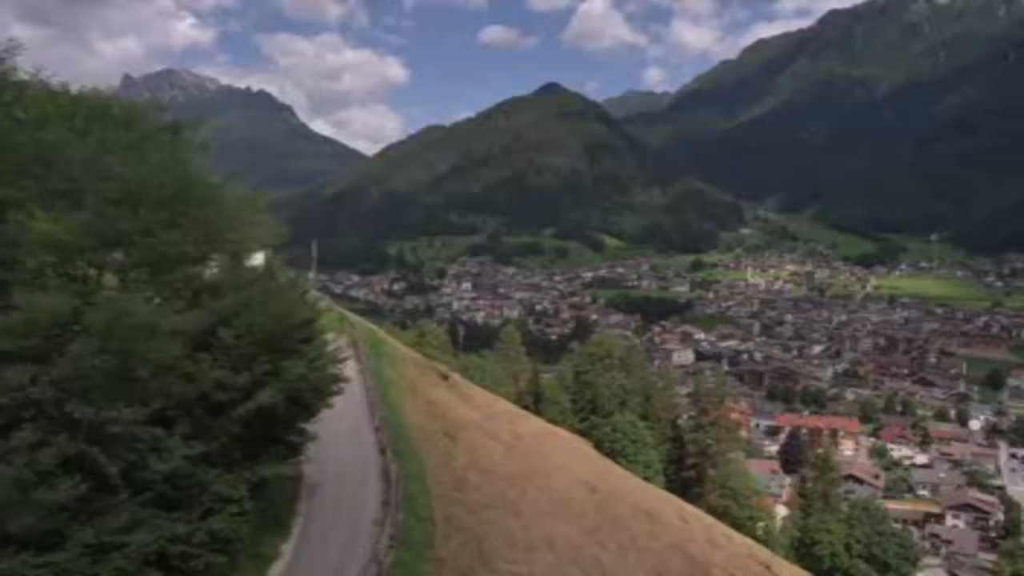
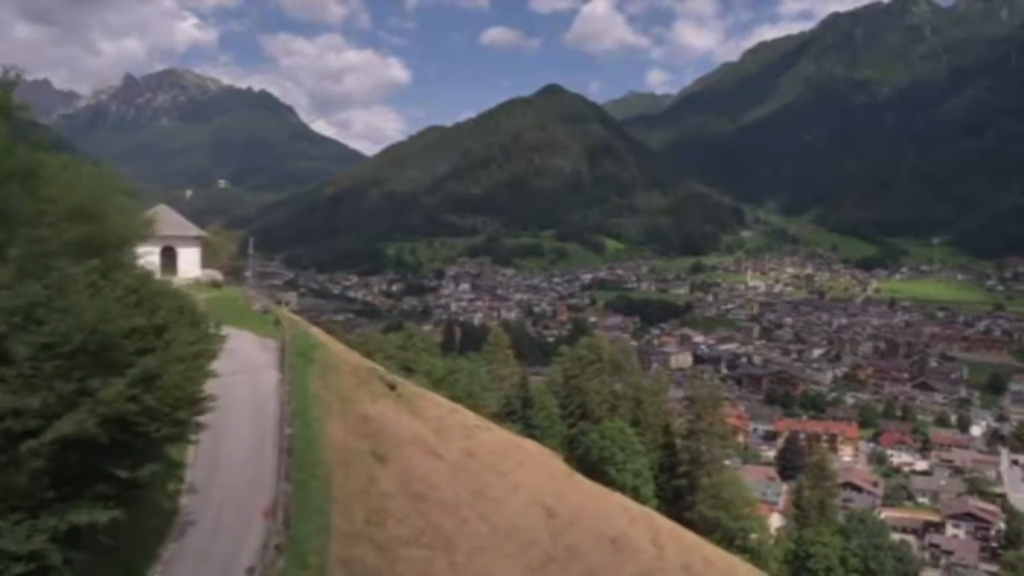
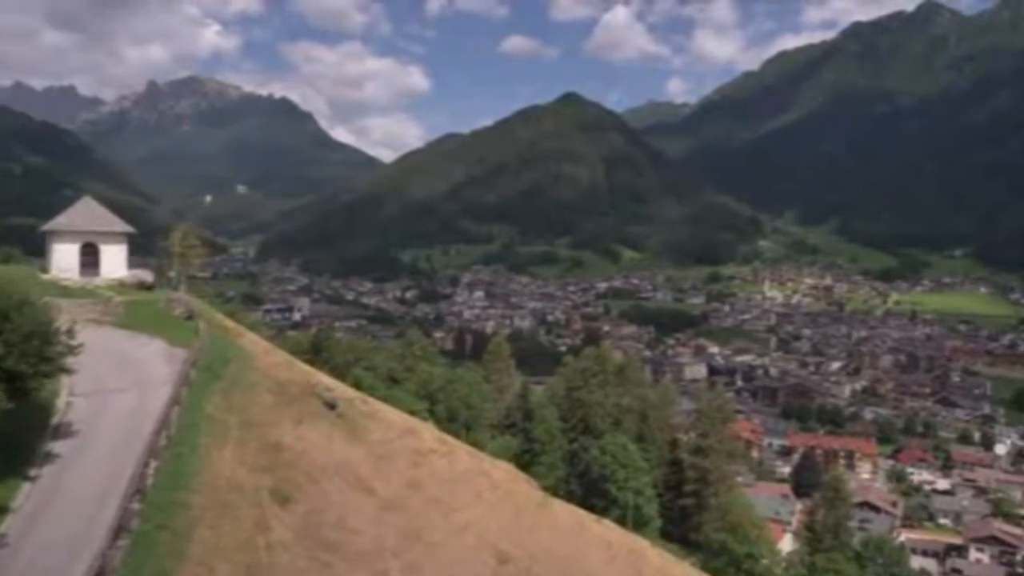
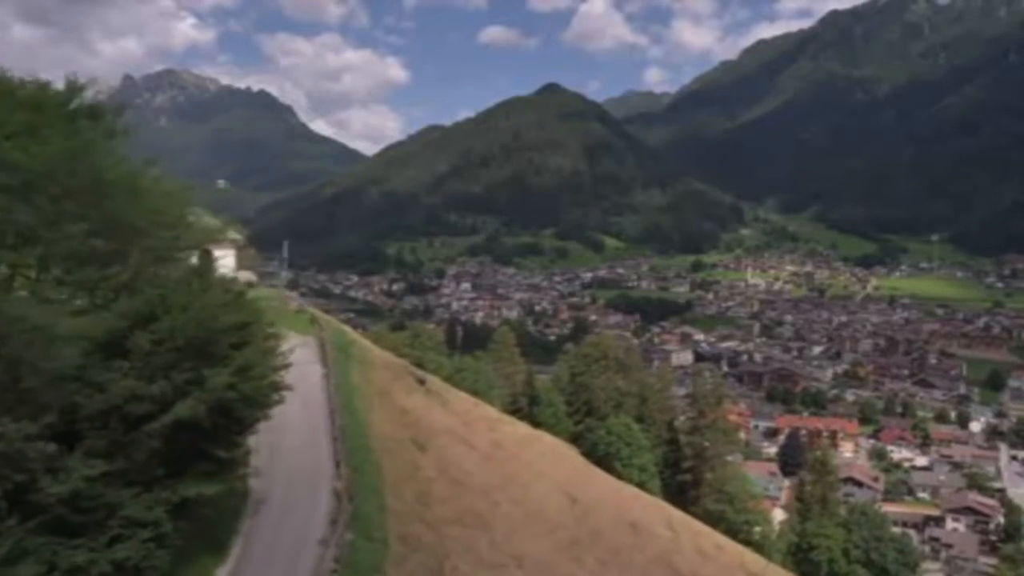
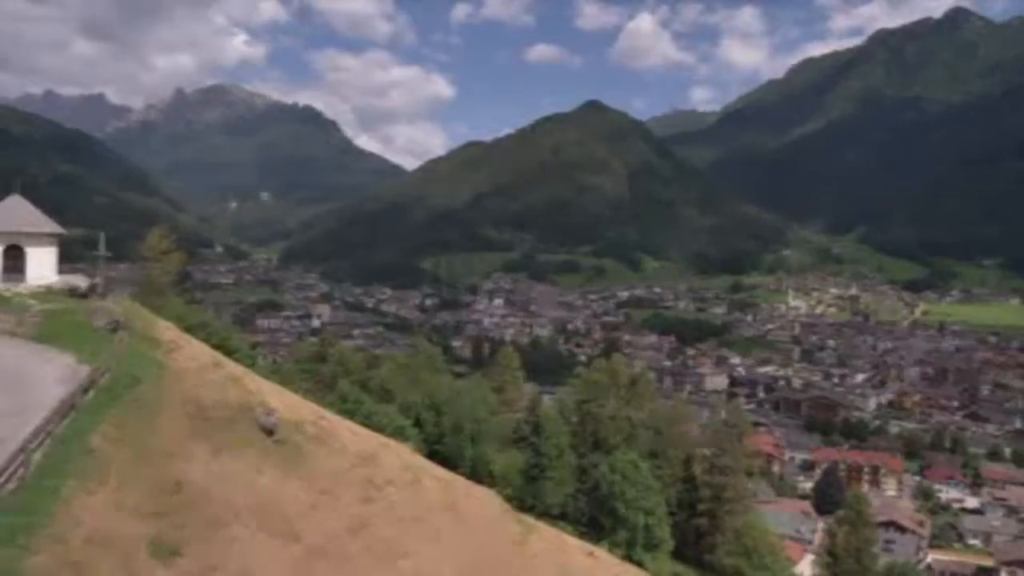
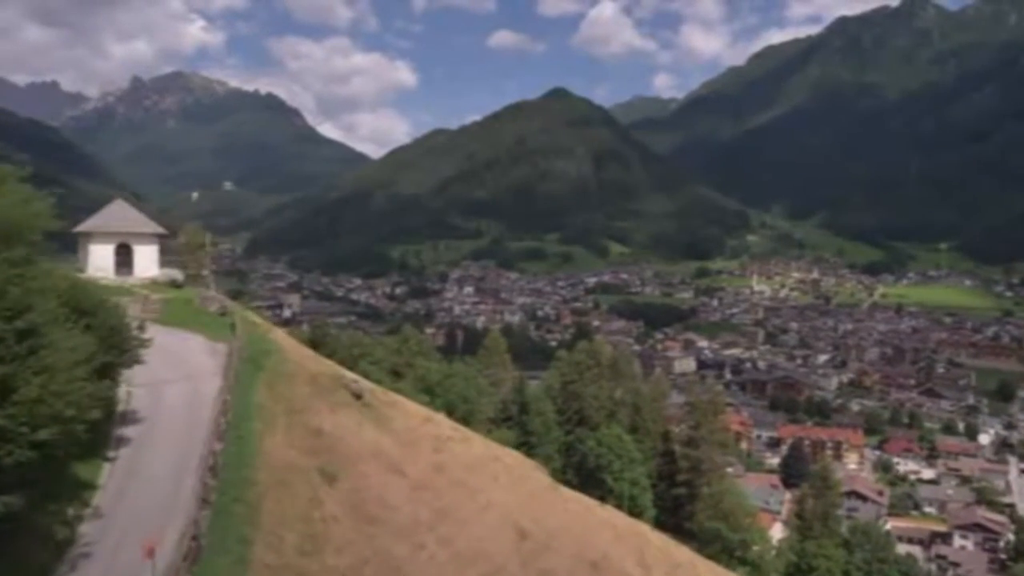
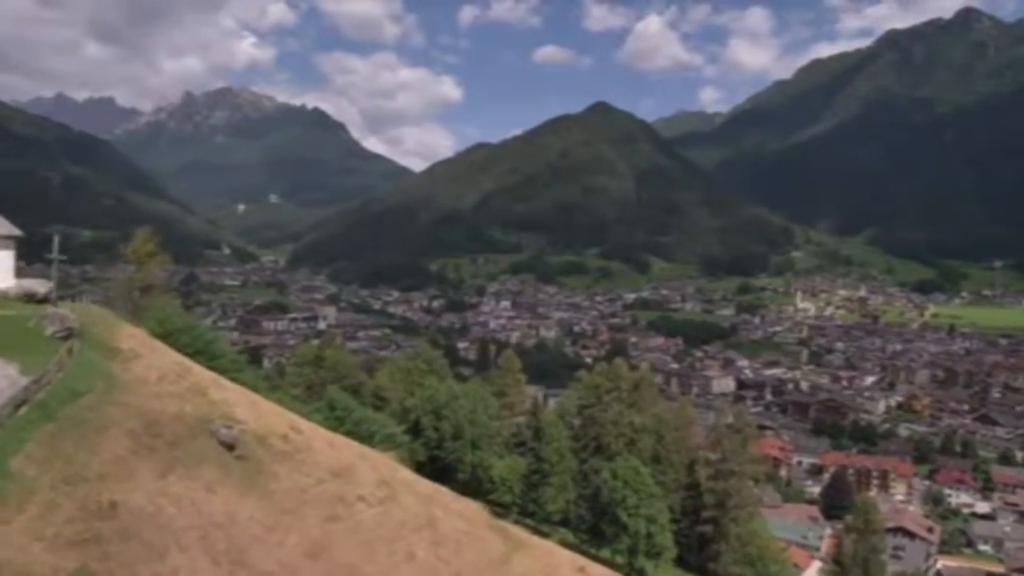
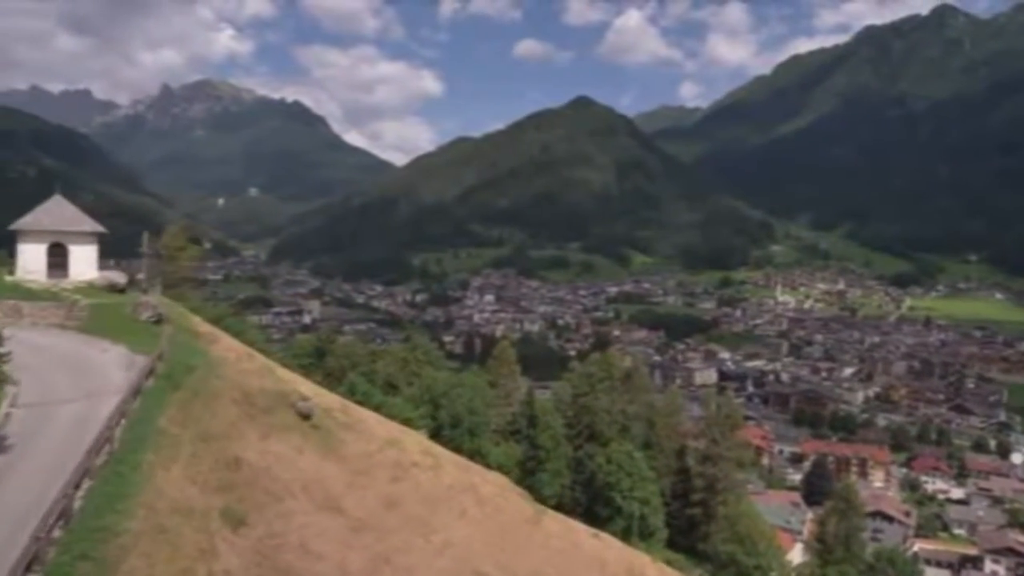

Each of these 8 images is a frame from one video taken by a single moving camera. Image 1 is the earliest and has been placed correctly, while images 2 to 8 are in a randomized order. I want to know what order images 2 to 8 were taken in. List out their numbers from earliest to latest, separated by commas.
4, 2, 6, 3, 8, 5, 7
